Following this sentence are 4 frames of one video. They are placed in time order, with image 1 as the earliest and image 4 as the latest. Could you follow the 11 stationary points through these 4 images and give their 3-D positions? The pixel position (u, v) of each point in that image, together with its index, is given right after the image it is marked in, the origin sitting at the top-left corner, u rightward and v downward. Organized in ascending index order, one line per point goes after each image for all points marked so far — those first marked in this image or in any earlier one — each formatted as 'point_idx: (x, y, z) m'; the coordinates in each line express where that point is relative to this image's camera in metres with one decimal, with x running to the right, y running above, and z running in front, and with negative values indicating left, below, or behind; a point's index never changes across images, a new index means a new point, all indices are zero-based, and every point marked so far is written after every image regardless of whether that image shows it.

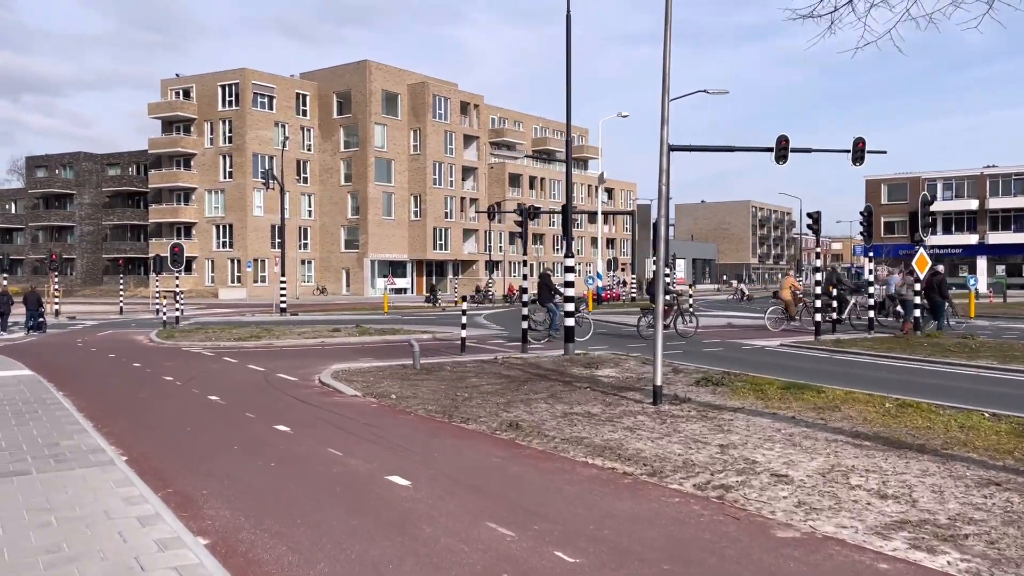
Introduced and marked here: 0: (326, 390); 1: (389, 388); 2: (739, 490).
0: (-2.9, -1.6, +13.1) m
1: (-1.9, -1.6, +13.0) m
2: (+1.8, -1.6, +6.7) m
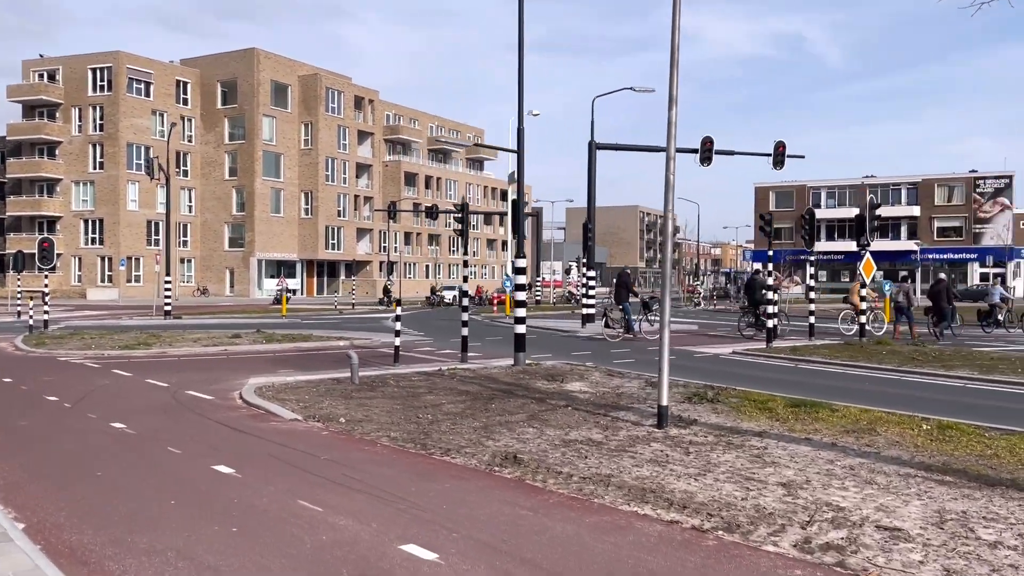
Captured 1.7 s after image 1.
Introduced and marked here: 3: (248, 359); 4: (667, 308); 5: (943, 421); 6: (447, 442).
0: (-3.4, -1.6, +11.0) m
1: (-2.4, -1.6, +11.1) m
2: (+2.2, -1.7, +5.4) m
3: (-5.7, -1.5, +18.2) m
4: (+1.7, -0.2, +9.4) m
5: (+4.6, -1.4, +8.9) m
6: (-0.7, -1.7, +9.1) m
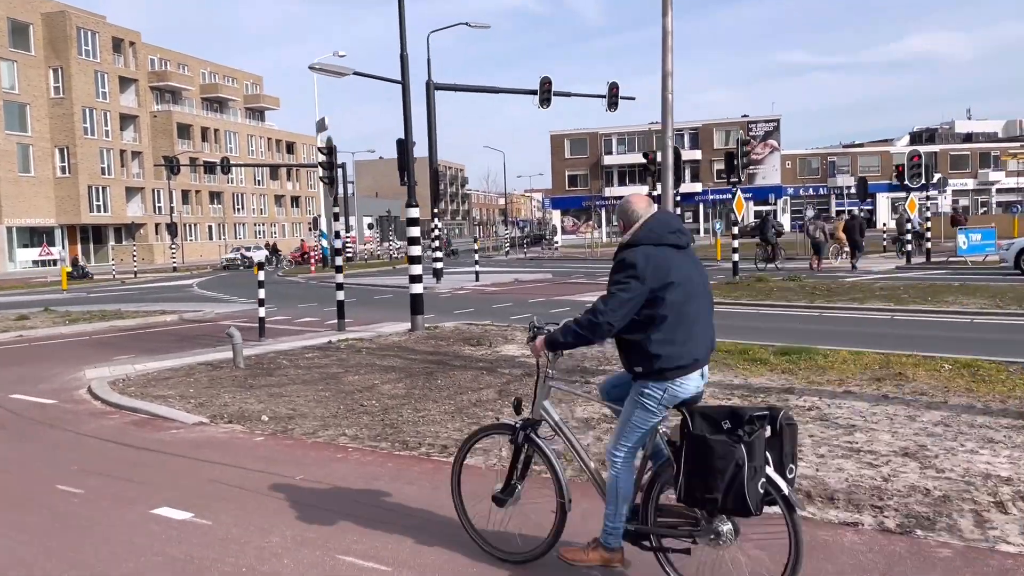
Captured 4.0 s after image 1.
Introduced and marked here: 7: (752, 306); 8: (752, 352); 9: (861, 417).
0: (-3.7, -1.3, +8.4) m
1: (-2.8, -1.2, +8.7) m
2: (+3.1, -1.3, +4.3) m
3: (-7.9, -1.0, +14.7) m
4: (+1.5, +0.3, +8.1) m
5: (+4.5, -0.7, +8.4) m
6: (-0.7, -1.3, +7.2) m
7: (+4.3, -0.3, +15.0) m
8: (+2.7, -0.7, +9.6) m
9: (+2.8, -1.0, +6.8) m
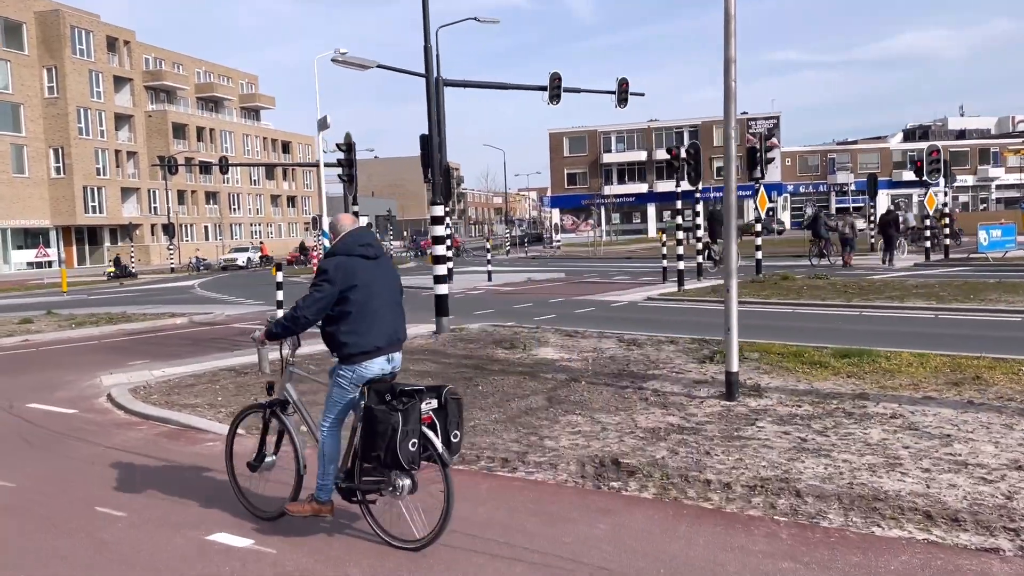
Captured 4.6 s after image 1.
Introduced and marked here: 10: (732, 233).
0: (-3.3, -1.3, +7.9) m
1: (-2.3, -1.2, +8.2) m
2: (+3.6, -1.3, +3.9) m
3: (-7.4, -1.0, +14.2) m
4: (+2.0, +0.3, +7.6) m
5: (+4.9, -0.7, +7.9) m
6: (-0.2, -1.3, +6.8) m
7: (+4.7, -0.3, +14.6) m
8: (+3.2, -0.7, +9.2) m
9: (+3.3, -1.0, +6.3) m
10: (+2.0, +0.5, +7.6) m
